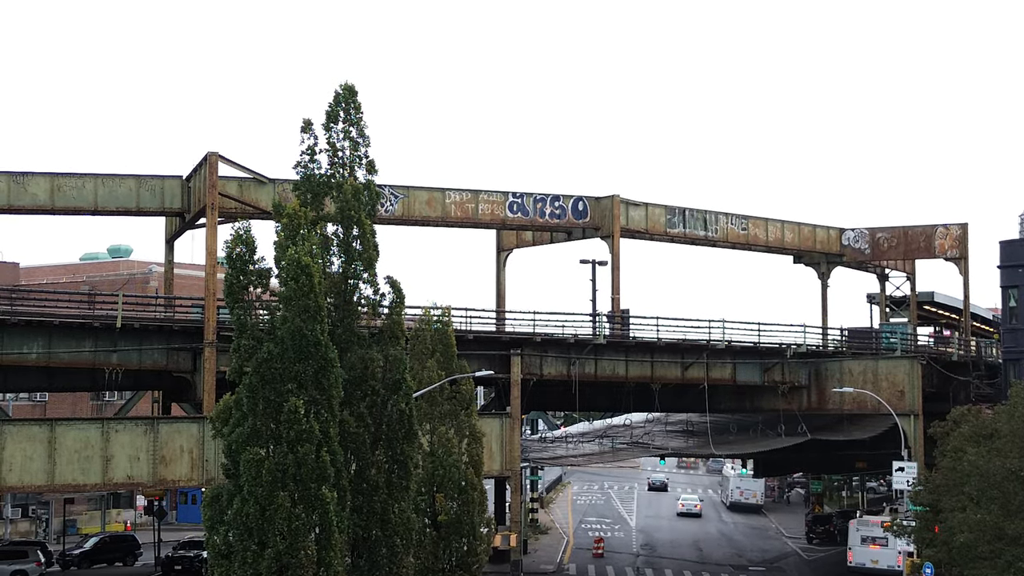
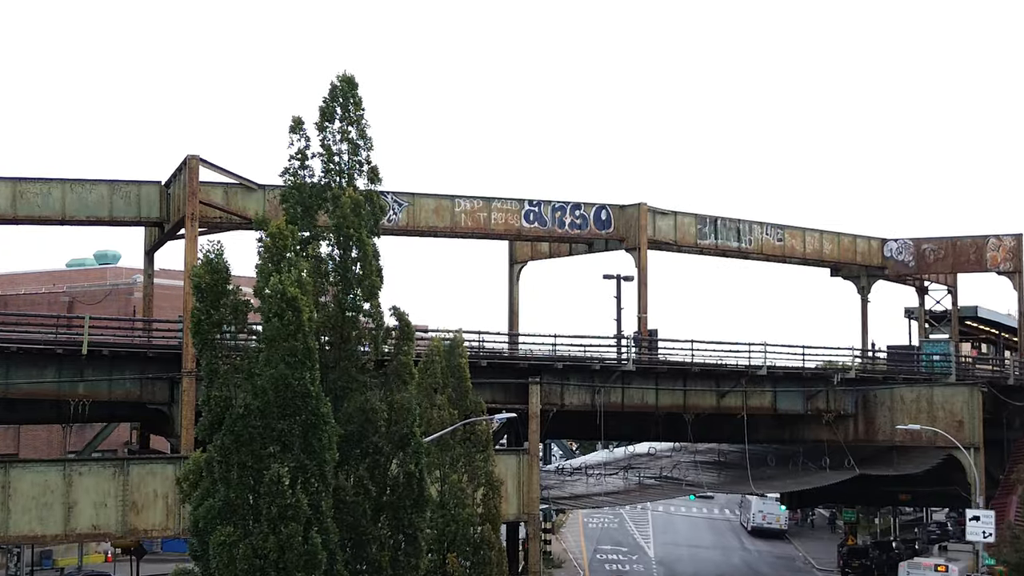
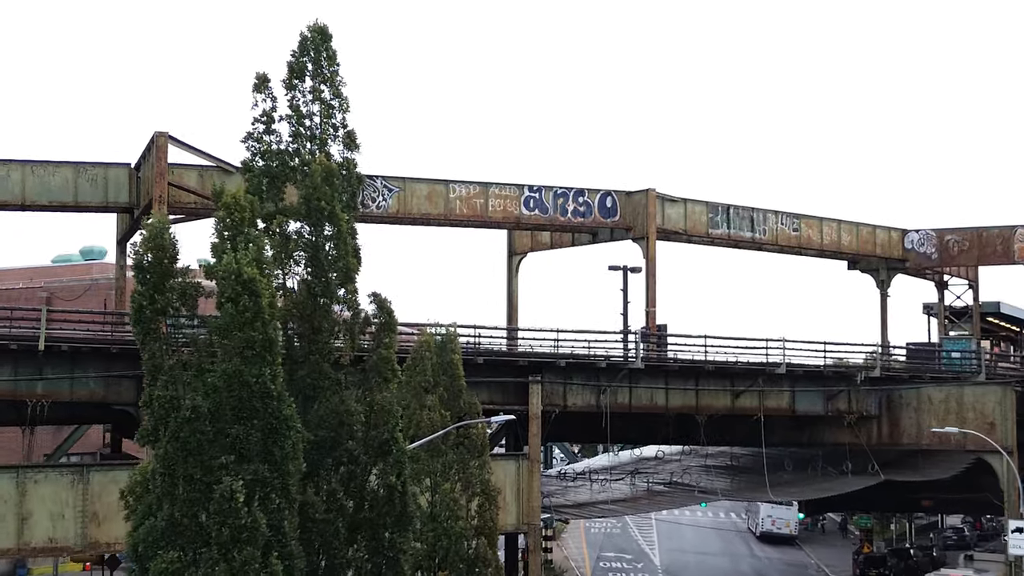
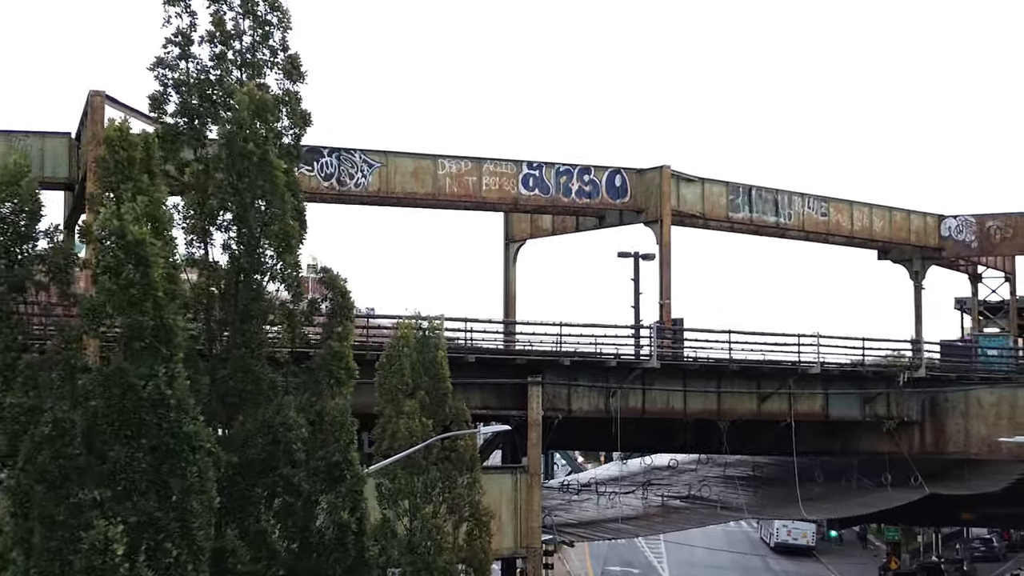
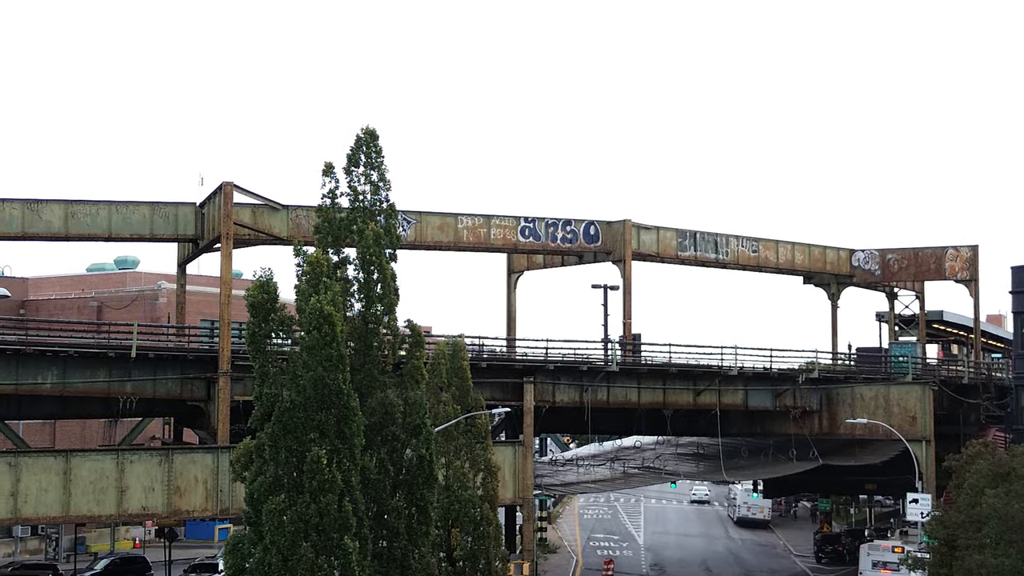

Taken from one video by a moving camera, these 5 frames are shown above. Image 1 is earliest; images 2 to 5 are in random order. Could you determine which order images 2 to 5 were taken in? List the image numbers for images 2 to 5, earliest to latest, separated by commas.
5, 2, 3, 4
